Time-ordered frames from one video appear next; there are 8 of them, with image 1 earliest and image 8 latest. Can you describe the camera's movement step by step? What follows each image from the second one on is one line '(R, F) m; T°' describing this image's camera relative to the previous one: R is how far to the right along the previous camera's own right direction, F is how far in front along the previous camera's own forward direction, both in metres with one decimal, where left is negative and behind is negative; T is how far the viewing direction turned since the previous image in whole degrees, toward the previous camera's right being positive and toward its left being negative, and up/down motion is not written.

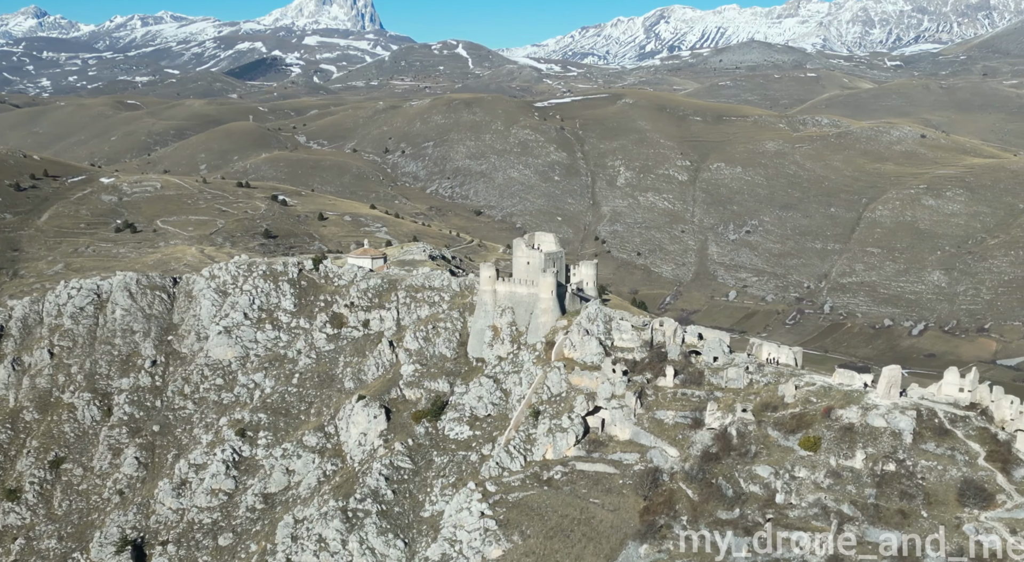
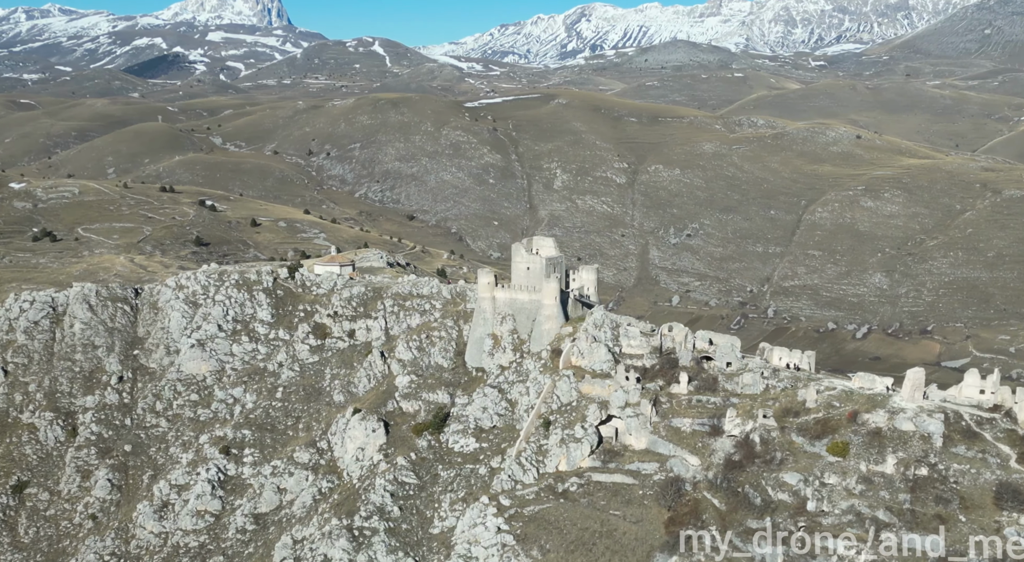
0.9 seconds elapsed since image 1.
(-4.8, +2.2) m; +3°
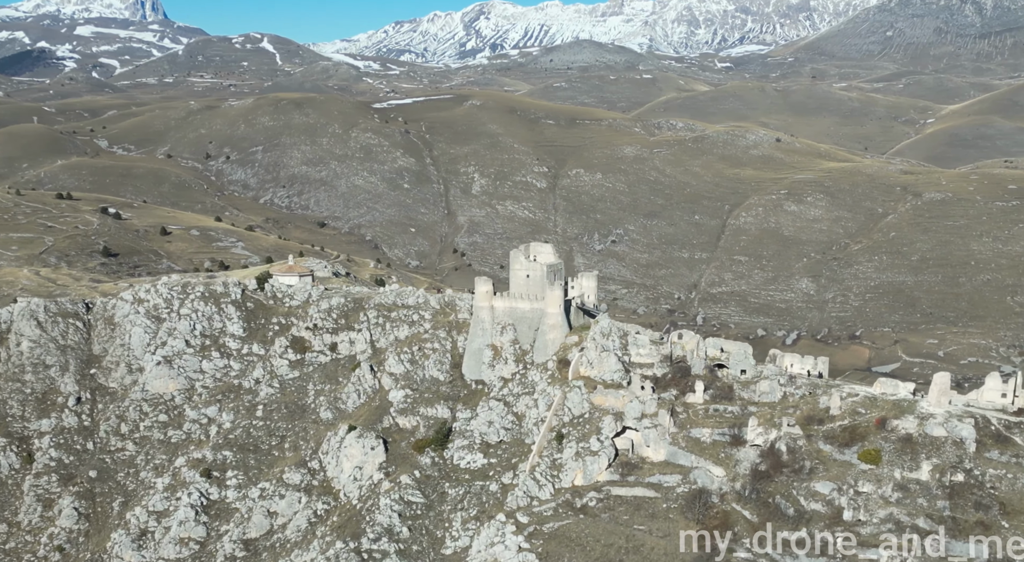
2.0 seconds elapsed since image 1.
(-5.6, +2.6) m; +4°
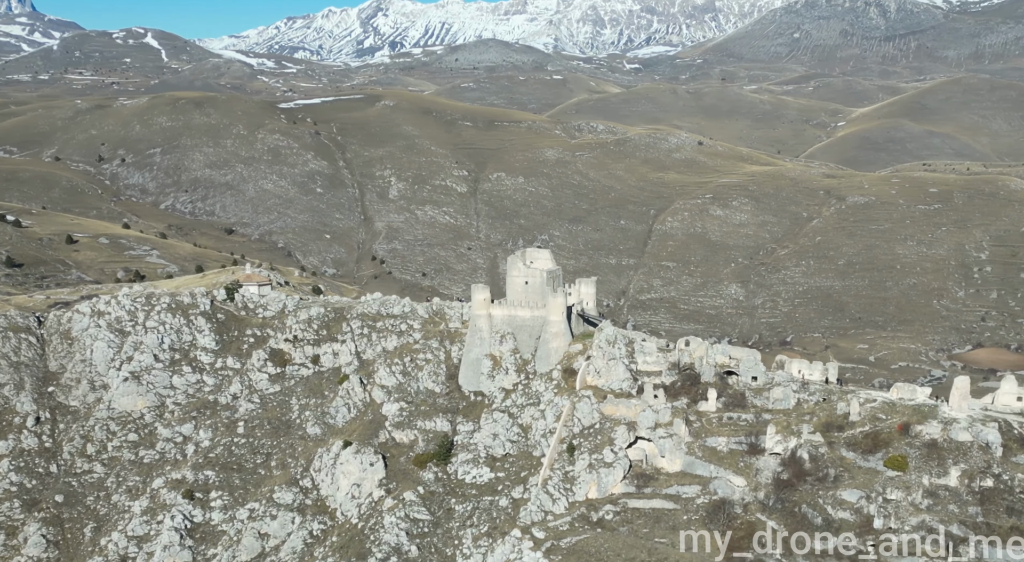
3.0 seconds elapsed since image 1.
(-5.0, +2.3) m; +4°
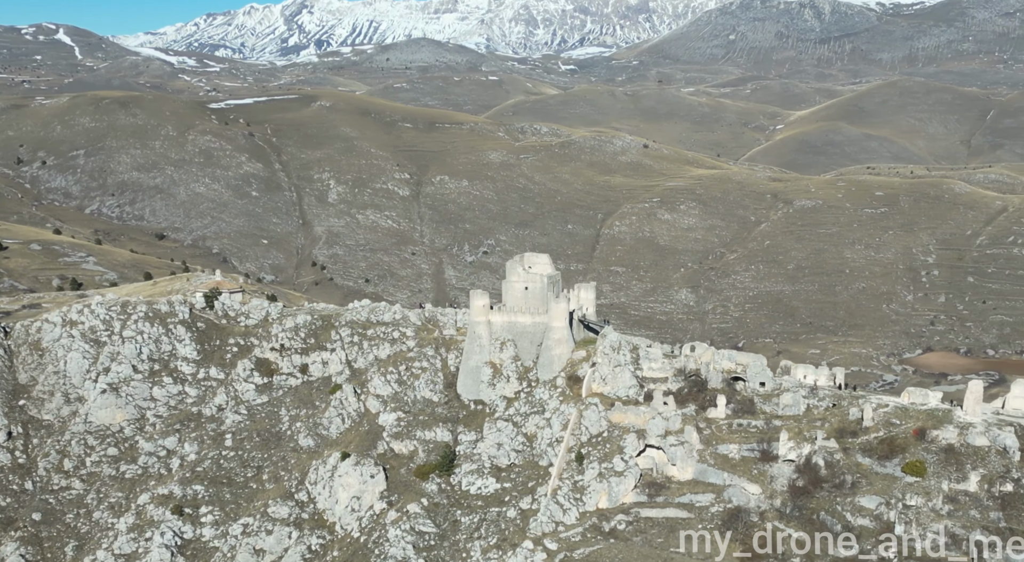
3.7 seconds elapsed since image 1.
(-3.3, +1.5) m; +3°
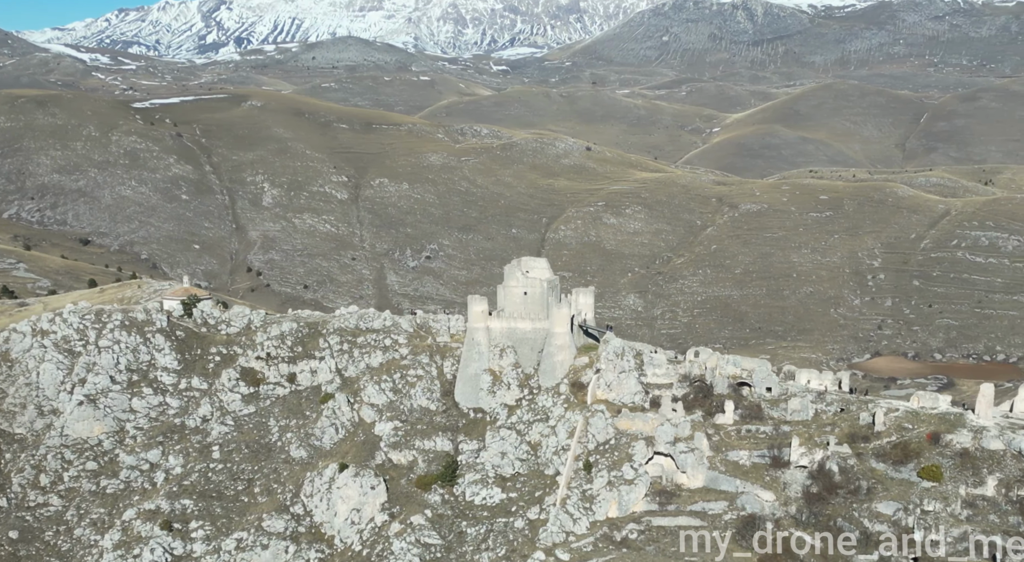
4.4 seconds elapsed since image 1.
(-3.3, +1.5) m; +3°
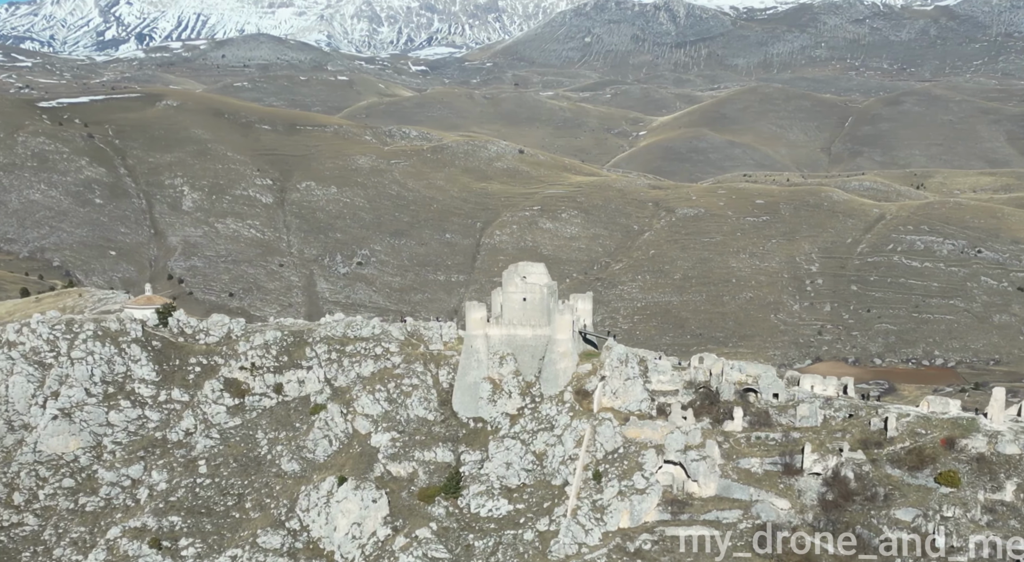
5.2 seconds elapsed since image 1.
(-3.6, +1.6) m; +3°
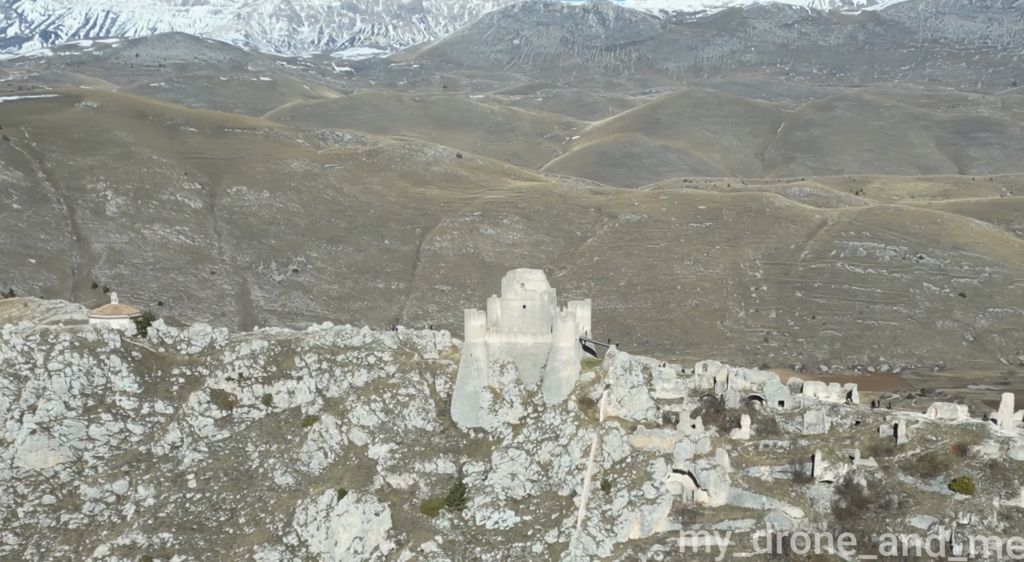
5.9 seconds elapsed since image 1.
(-3.0, +1.3) m; +2°
